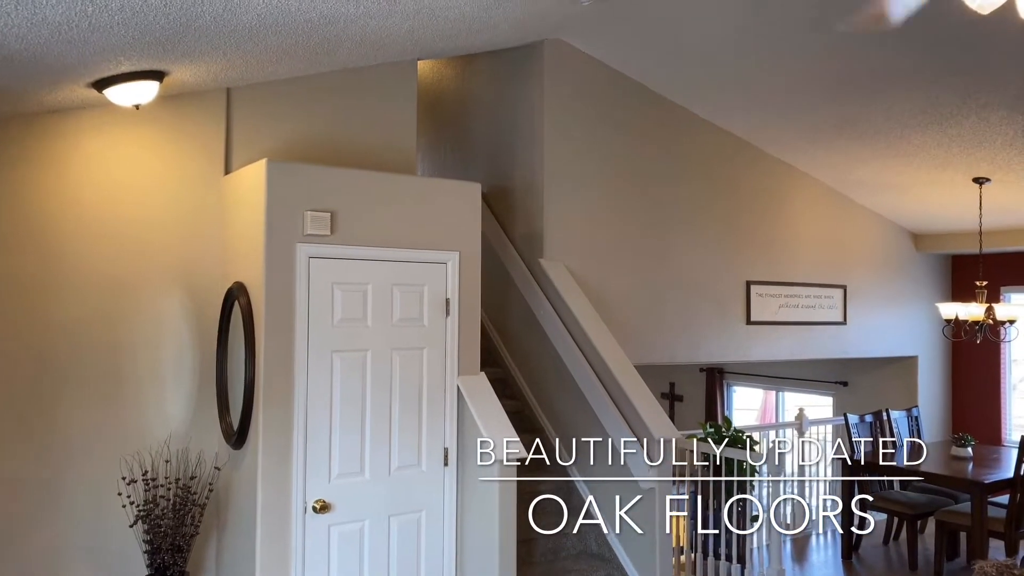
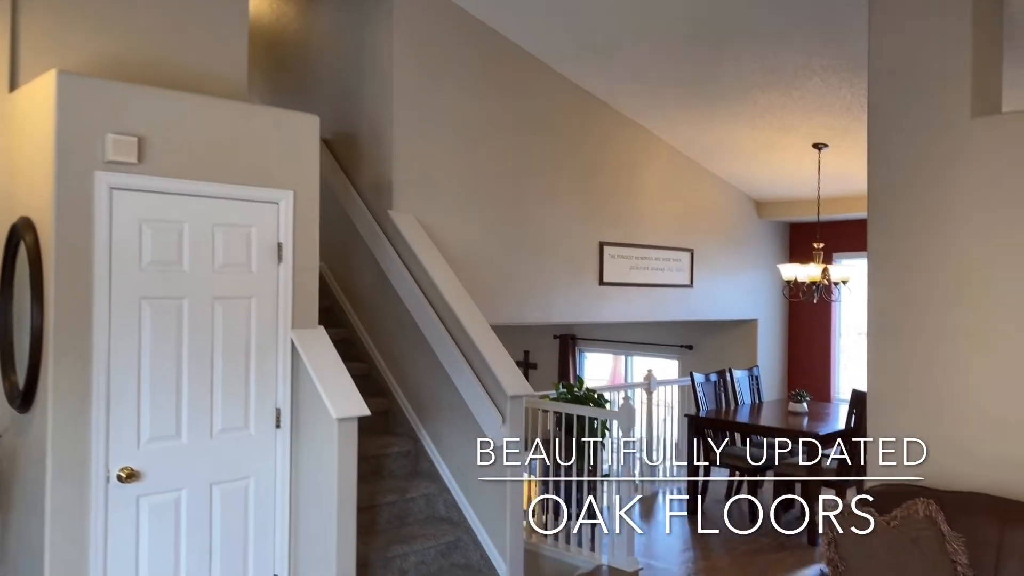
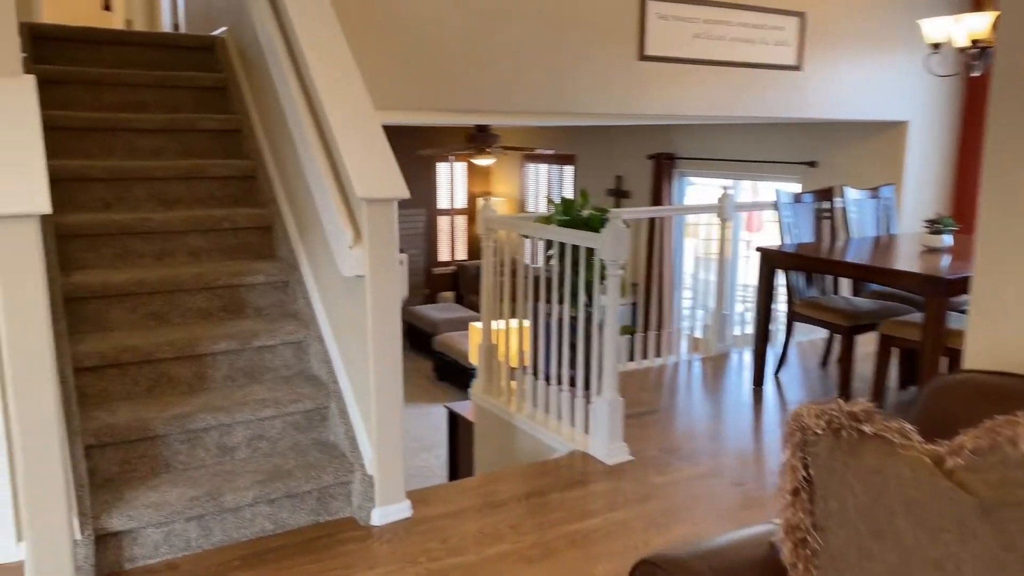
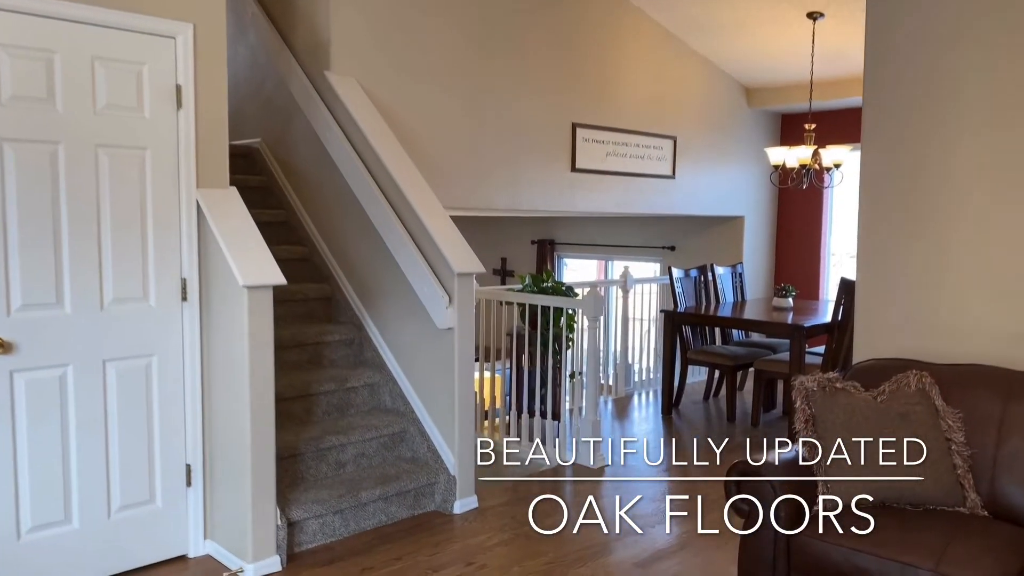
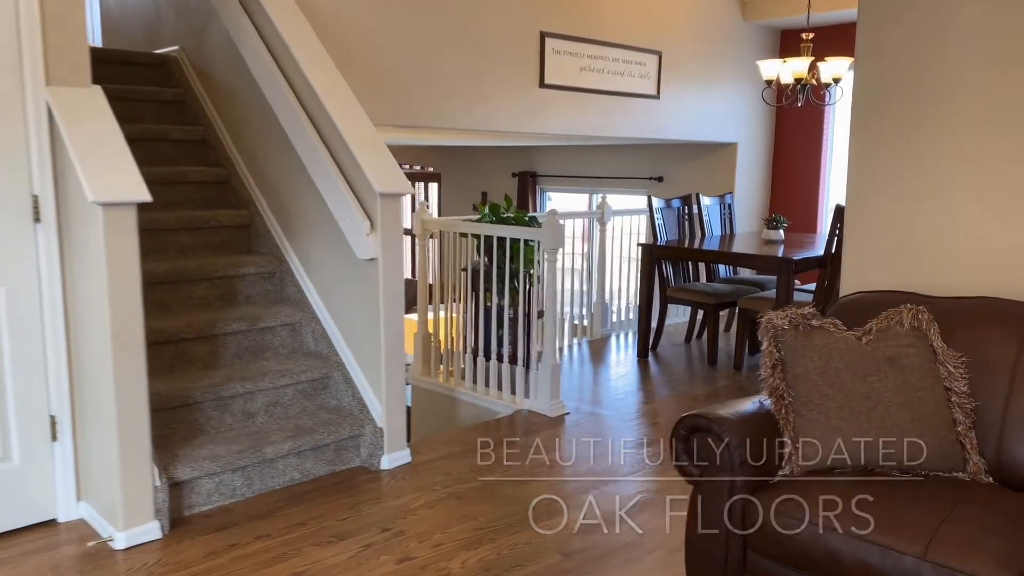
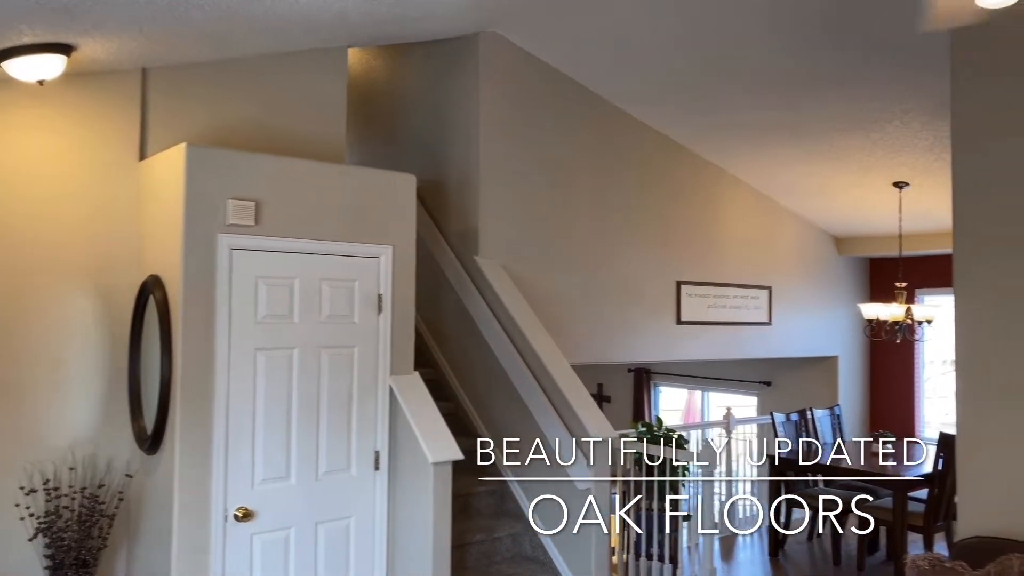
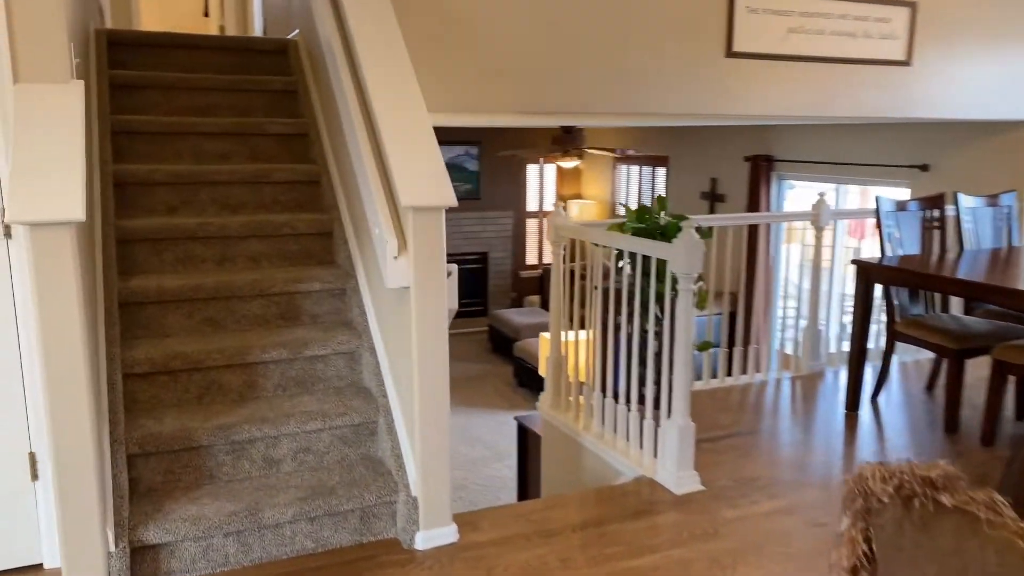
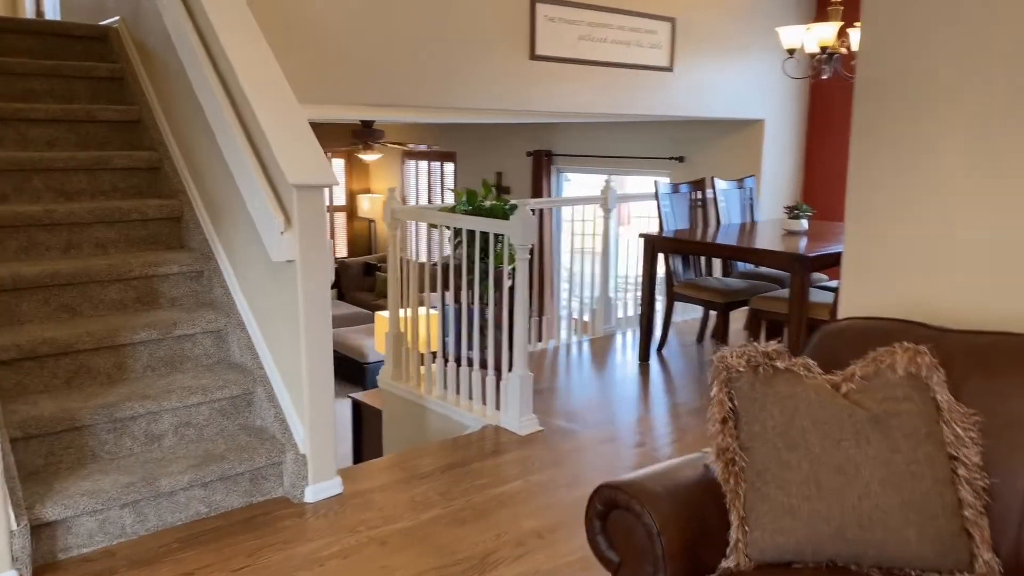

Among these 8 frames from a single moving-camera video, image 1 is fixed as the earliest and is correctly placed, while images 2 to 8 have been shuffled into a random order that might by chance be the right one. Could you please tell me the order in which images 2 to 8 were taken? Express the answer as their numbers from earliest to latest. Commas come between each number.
6, 2, 4, 5, 8, 3, 7
